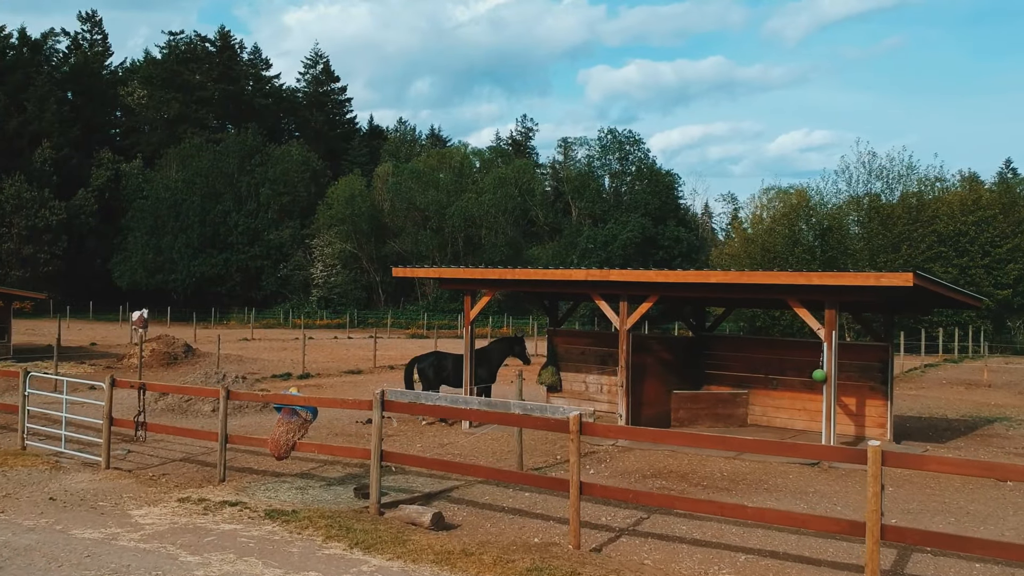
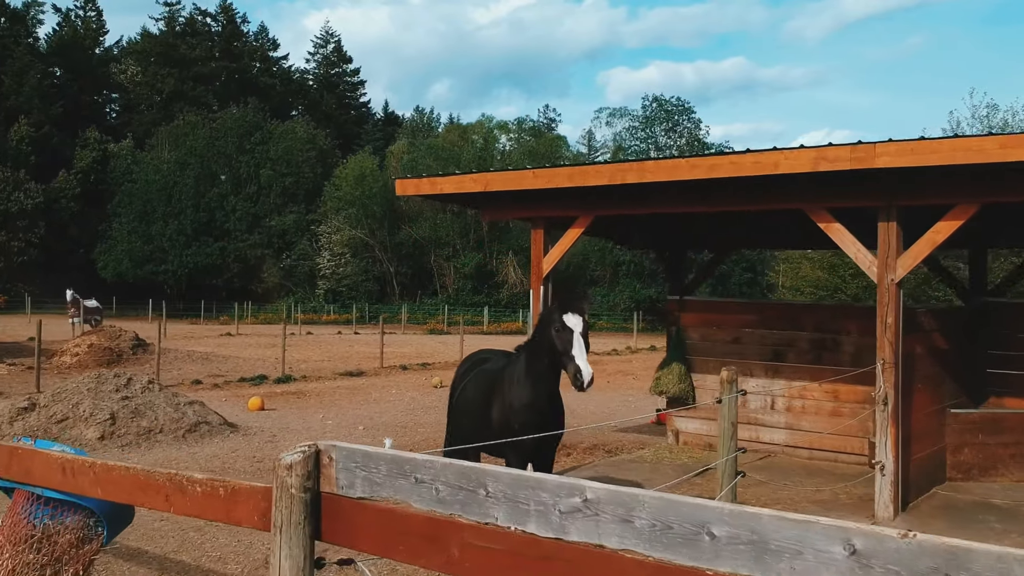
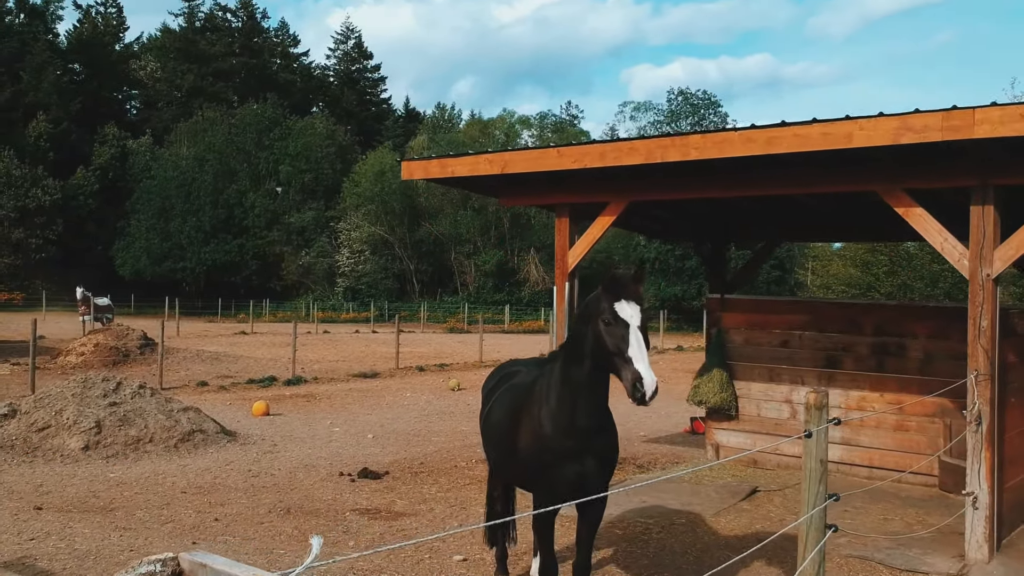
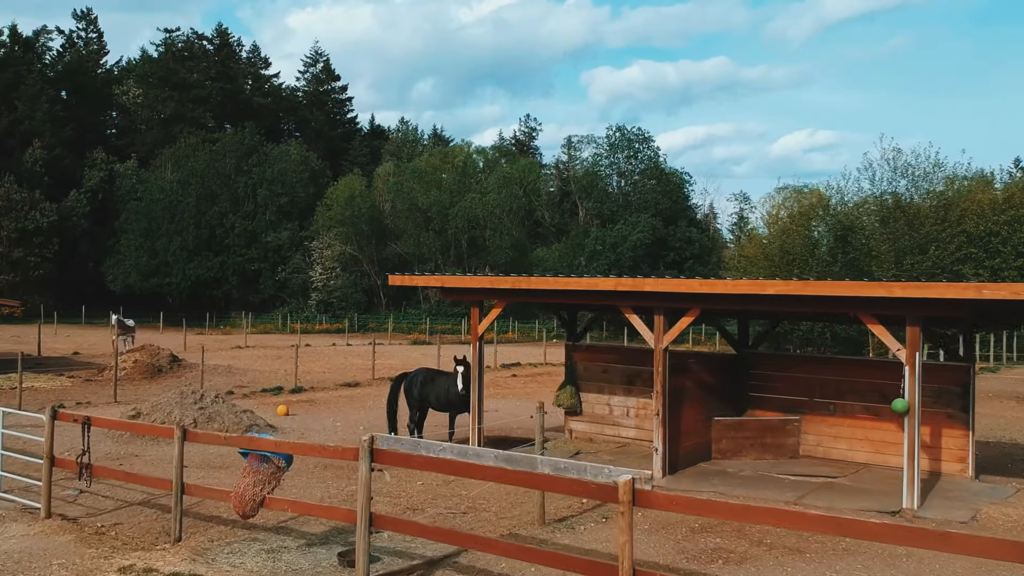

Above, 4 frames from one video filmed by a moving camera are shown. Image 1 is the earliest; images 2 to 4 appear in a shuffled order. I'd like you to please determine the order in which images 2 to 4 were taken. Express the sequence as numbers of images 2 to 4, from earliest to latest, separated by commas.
4, 2, 3
